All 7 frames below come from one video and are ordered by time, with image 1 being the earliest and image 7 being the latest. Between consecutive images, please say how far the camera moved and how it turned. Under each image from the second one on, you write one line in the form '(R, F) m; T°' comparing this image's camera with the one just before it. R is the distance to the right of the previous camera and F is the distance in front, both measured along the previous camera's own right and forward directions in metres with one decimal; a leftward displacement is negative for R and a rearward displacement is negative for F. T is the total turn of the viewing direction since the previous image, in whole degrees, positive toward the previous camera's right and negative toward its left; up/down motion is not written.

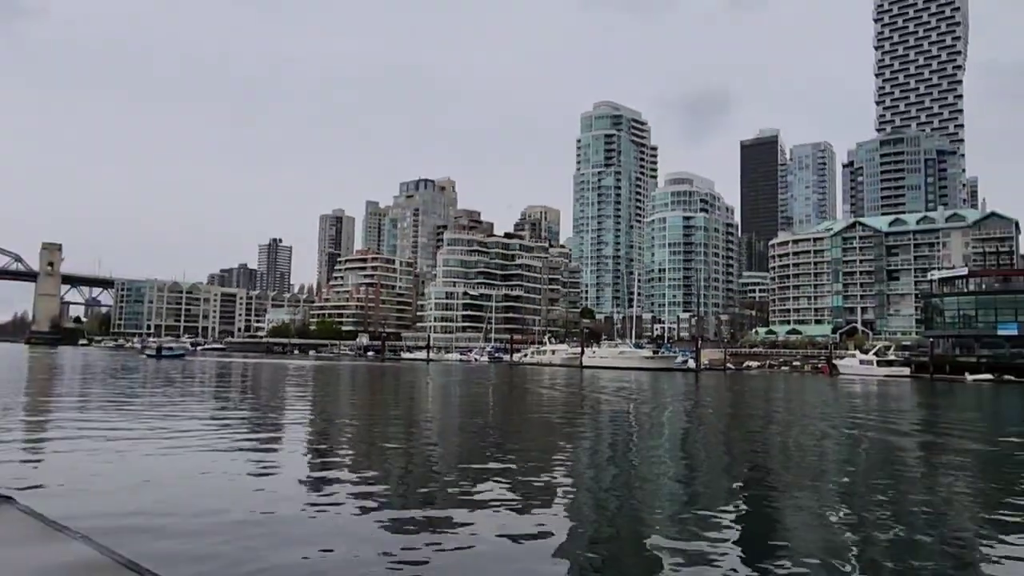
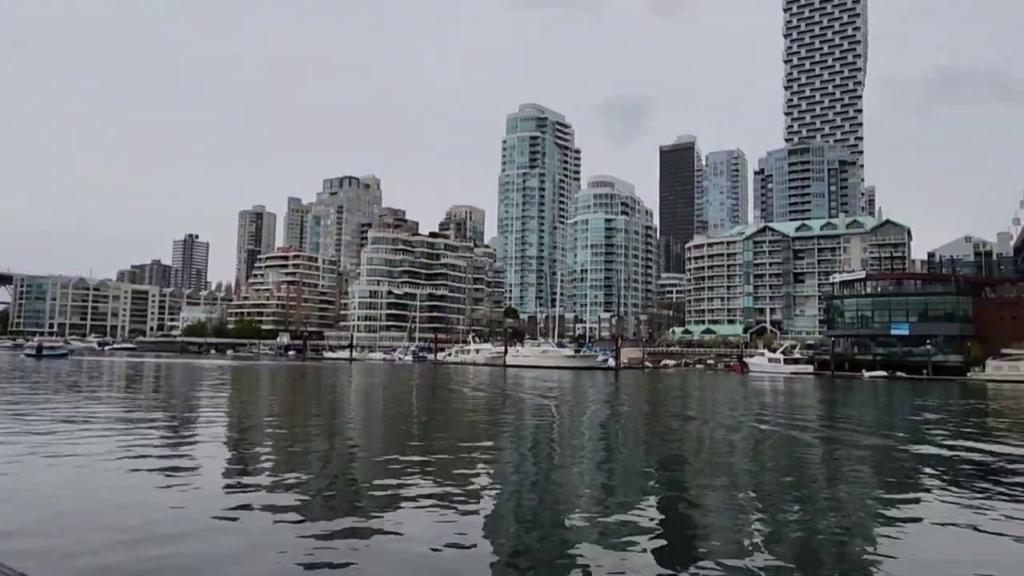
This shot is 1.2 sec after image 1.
(-0.8, -0.1) m; +7°
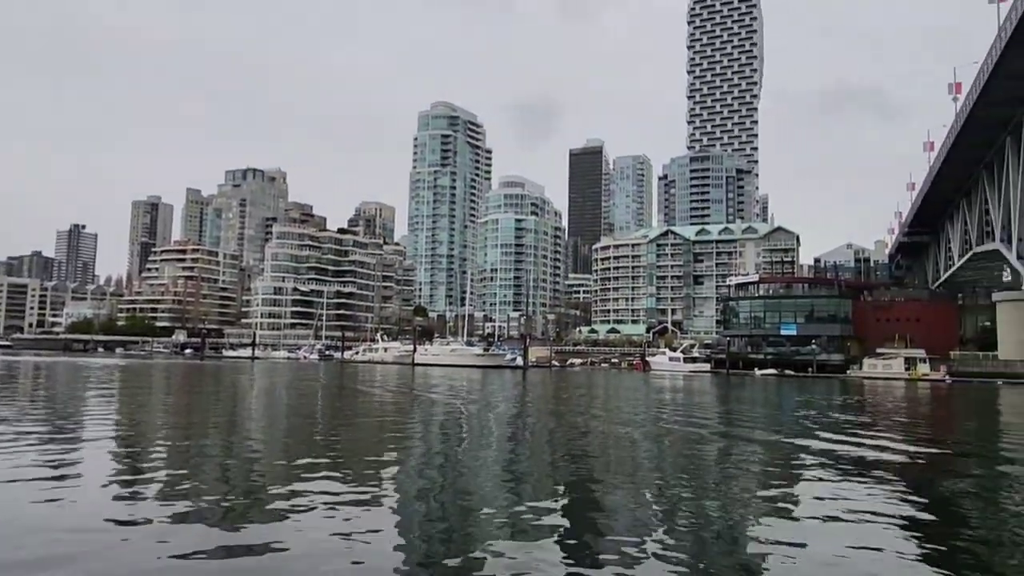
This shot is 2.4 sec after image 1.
(0.0, -0.2) m; +7°
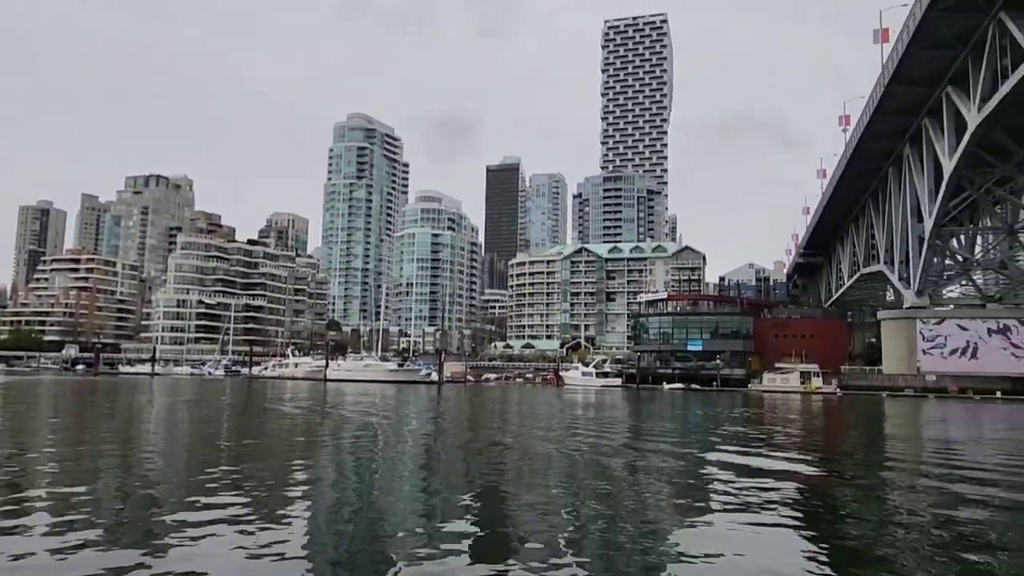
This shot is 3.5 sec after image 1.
(+0.1, -0.2) m; +7°
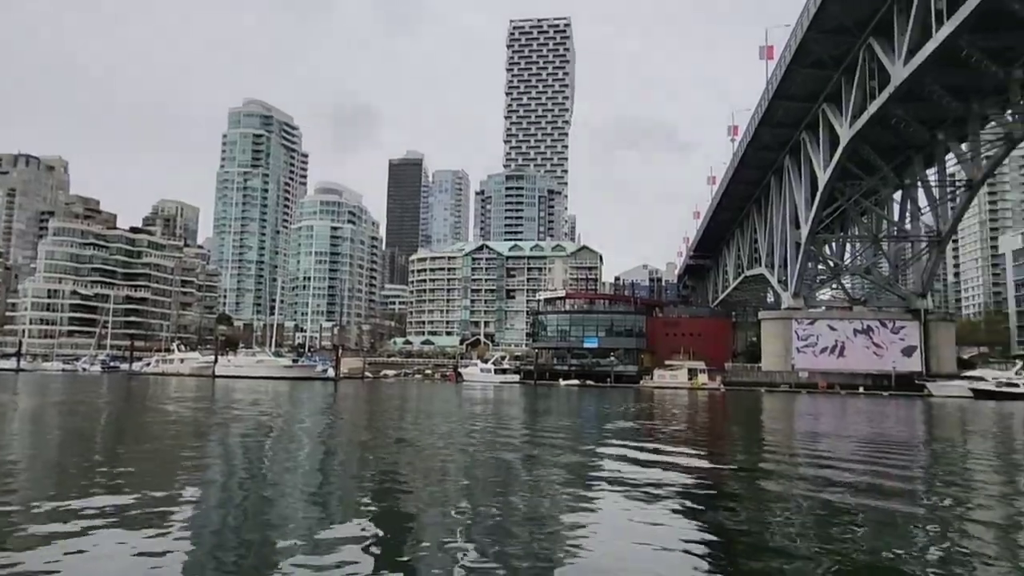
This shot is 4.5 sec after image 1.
(+0.3, -0.2) m; +8°
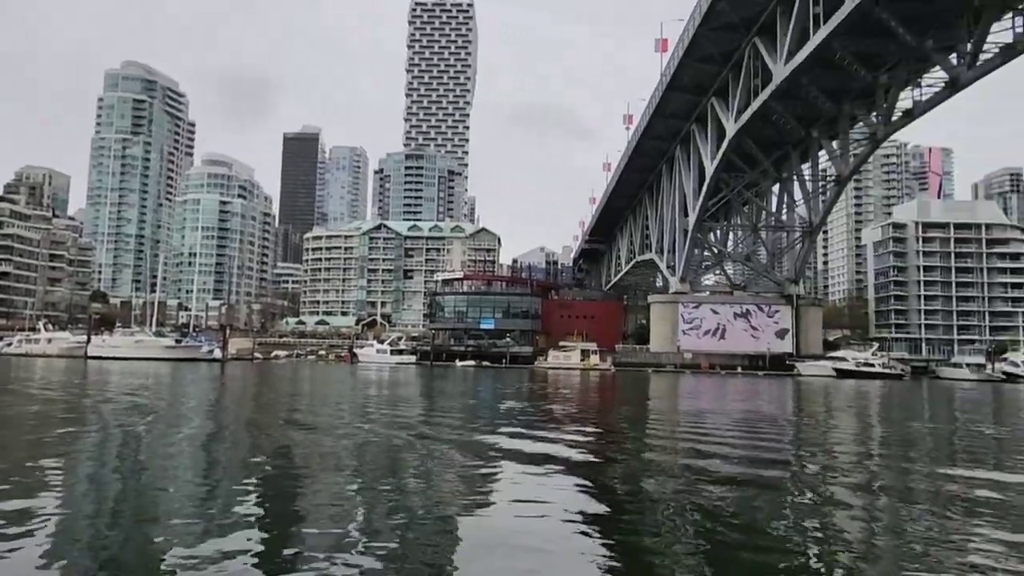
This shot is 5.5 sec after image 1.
(+0.2, -0.2) m; +8°
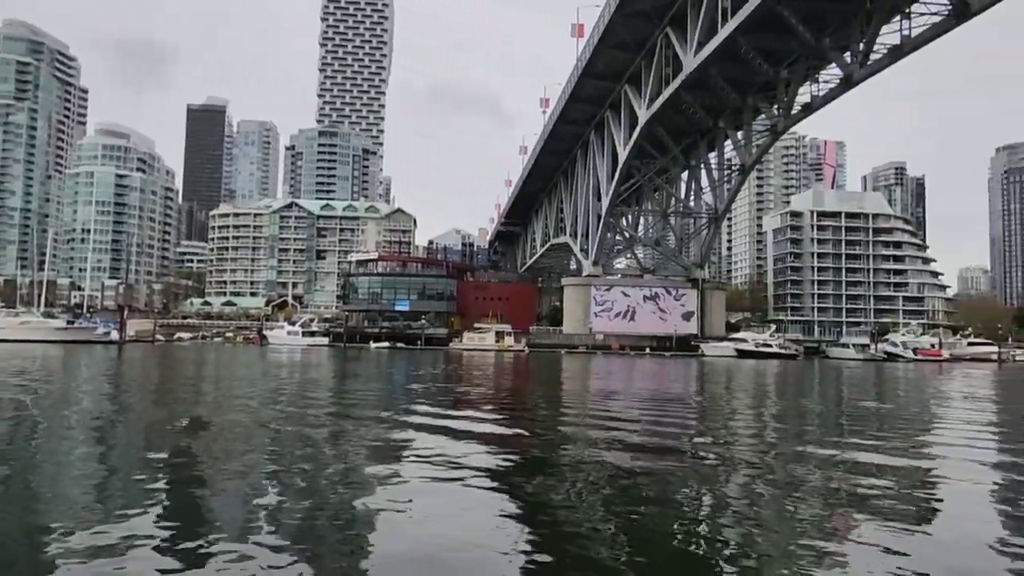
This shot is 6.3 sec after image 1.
(+0.1, -0.1) m; +7°
